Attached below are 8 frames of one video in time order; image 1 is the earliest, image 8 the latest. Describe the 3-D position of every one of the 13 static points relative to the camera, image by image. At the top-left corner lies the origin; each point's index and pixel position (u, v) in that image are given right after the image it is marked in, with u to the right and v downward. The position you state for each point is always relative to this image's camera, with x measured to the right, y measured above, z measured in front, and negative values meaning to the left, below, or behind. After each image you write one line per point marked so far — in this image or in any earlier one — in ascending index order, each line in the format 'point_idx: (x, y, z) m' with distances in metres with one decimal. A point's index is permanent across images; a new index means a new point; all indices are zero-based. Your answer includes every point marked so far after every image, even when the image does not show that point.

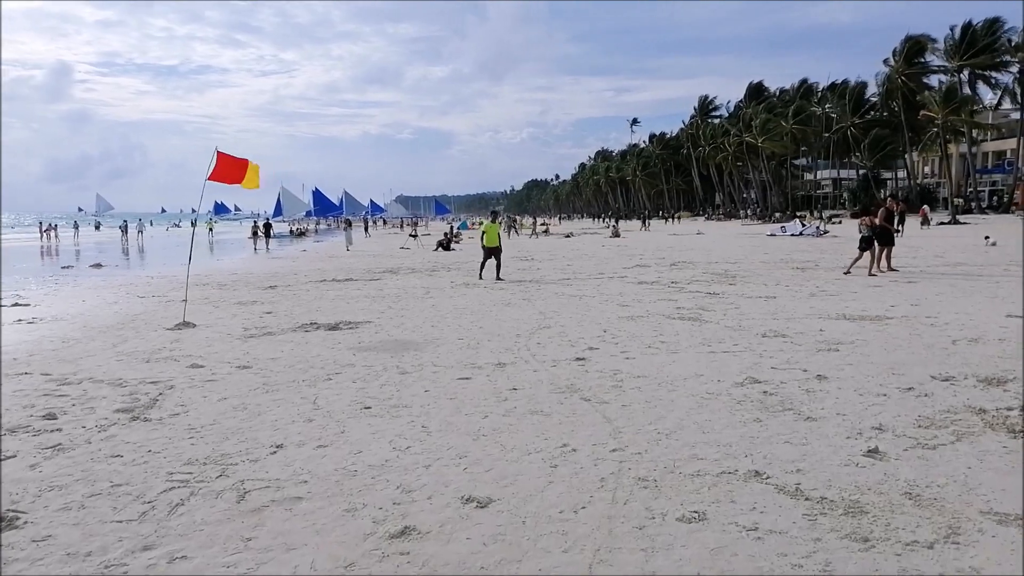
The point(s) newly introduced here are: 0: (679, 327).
0: (+2.0, -0.5, +9.4) m
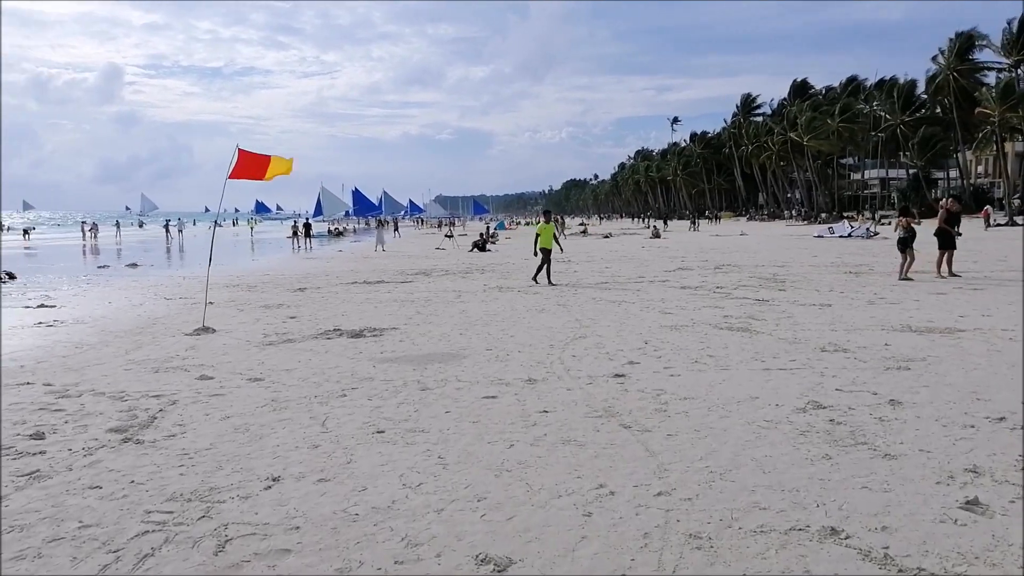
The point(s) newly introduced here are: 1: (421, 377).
0: (+2.3, -0.5, +8.6) m
1: (-0.8, -0.8, +7.0) m
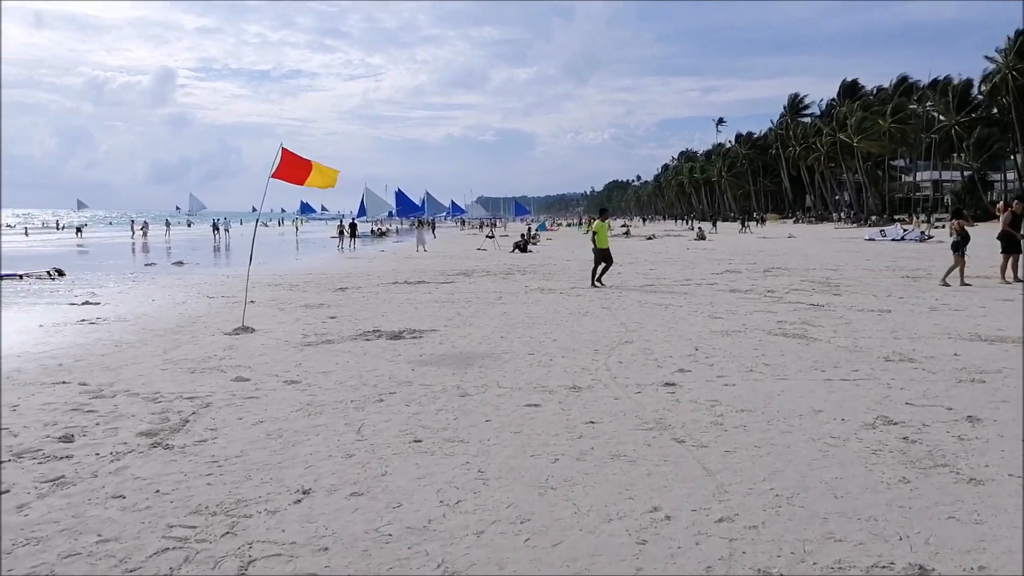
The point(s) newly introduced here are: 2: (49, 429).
0: (+2.8, -0.6, +8.2) m
1: (-0.4, -0.8, +6.7) m
2: (-3.2, -1.0, +5.5) m
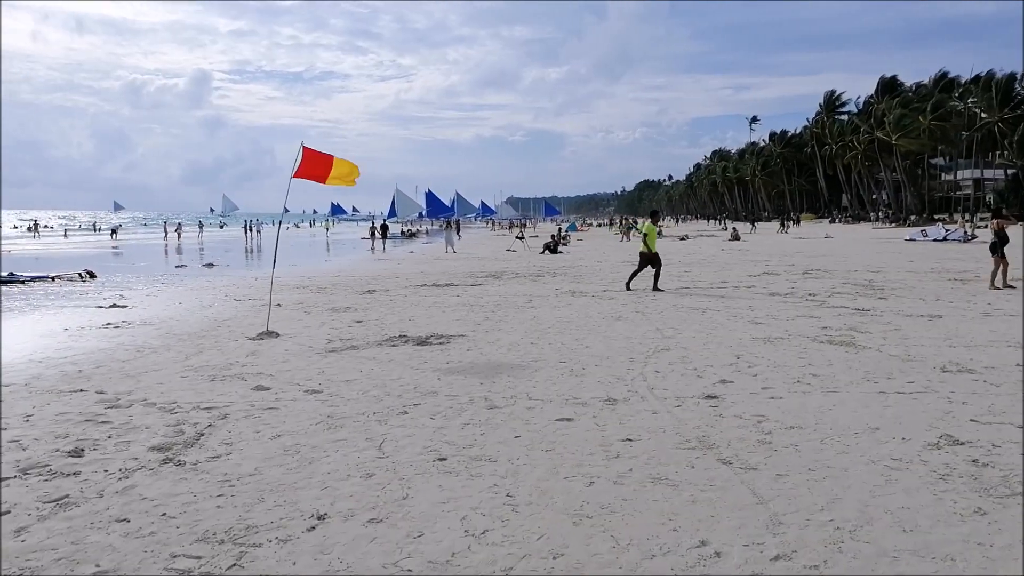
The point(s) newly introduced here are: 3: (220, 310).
0: (+3.1, -0.6, +7.7) m
1: (-0.2, -0.8, +6.4) m
2: (-3.0, -1.0, +5.3) m
3: (-4.8, -0.4, +13.2) m
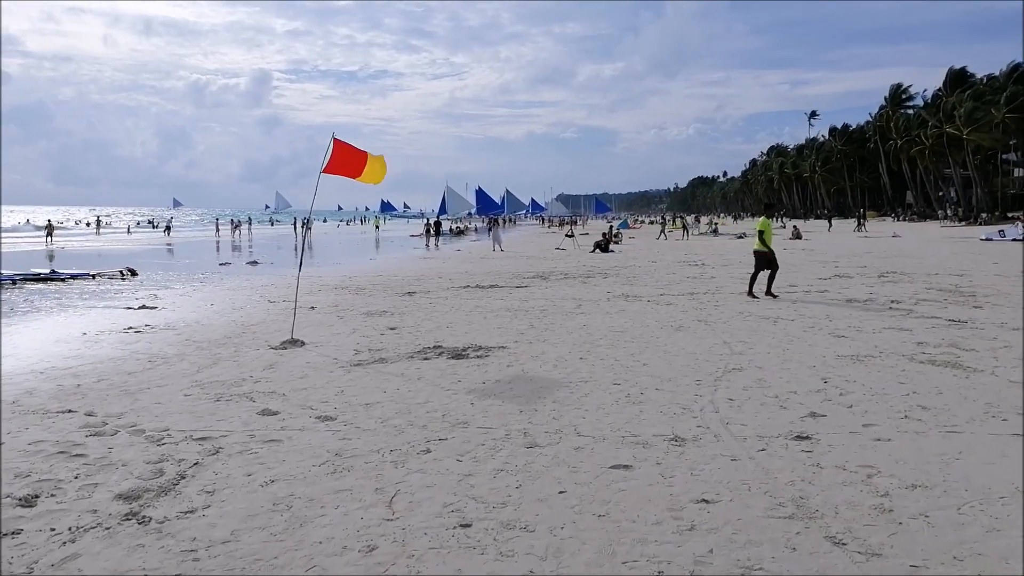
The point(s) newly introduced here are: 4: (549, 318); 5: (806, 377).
0: (+3.5, -0.7, +6.5) m
1: (+0.1, -0.9, +5.3) m
2: (-2.7, -1.1, +4.4) m
3: (-4.1, -0.4, +12.5) m
4: (+0.5, -0.4, +11.3) m
5: (+2.5, -0.7, +6.7) m
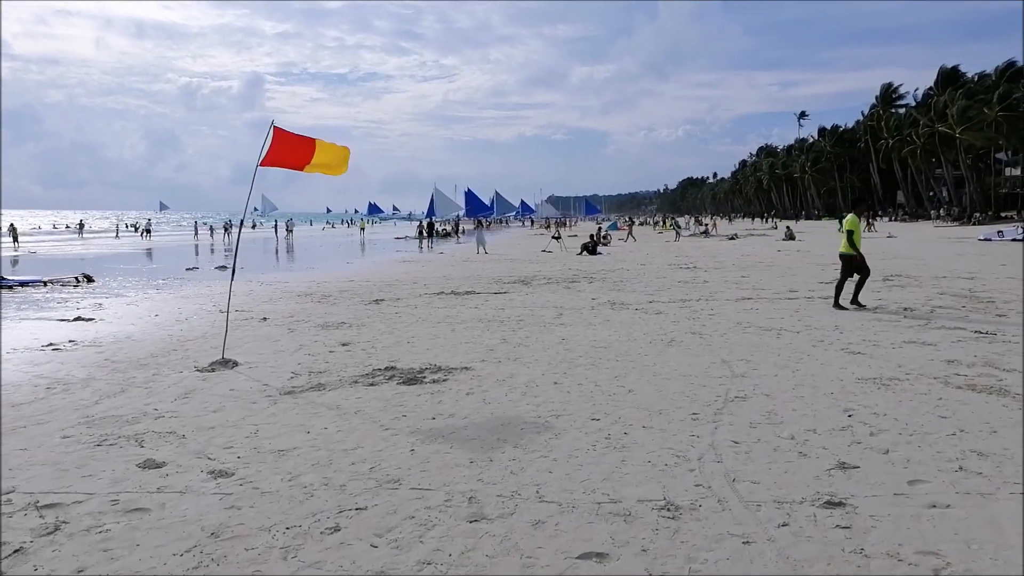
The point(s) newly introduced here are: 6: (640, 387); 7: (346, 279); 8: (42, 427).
0: (+3.2, -0.8, +5.3) m
1: (-0.2, -1.0, +4.1) m
2: (-3.0, -1.2, +3.2) m
3: (-4.5, -0.5, +11.2) m
4: (+0.2, -0.5, +10.1) m
5: (+2.1, -0.8, +5.5) m
6: (+1.0, -0.8, +6.4) m
7: (-4.1, +0.2, +19.7) m
8: (-3.3, -1.0, +5.8) m
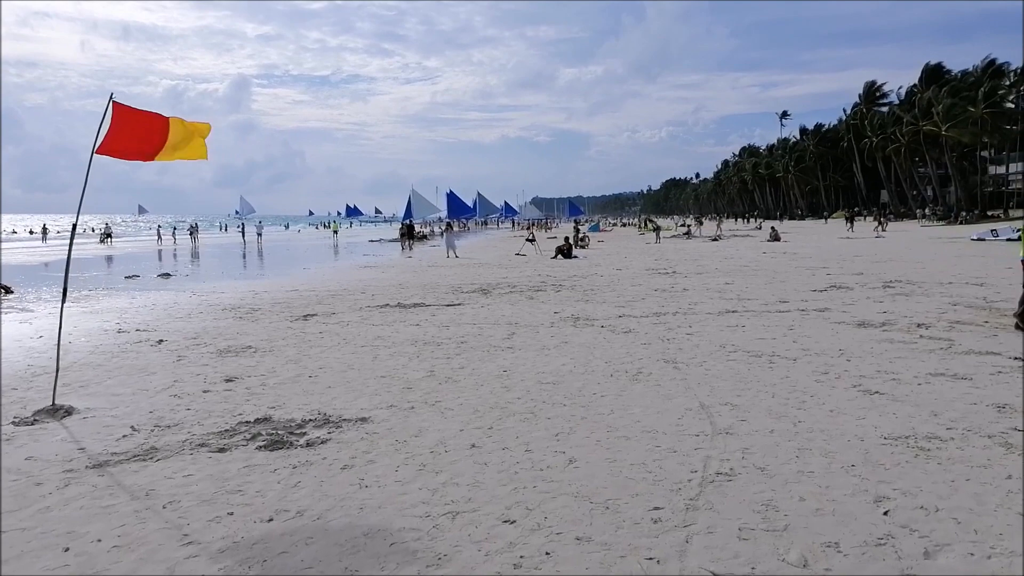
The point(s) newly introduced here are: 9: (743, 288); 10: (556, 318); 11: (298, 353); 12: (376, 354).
0: (+2.6, -1.0, +3.6) m
1: (-0.7, -1.2, +2.3) m
2: (-3.6, -1.4, +1.3) m
3: (-5.2, -0.7, +9.3) m
4: (-0.5, -0.7, +8.3) m
5: (+1.6, -1.0, +3.8) m
6: (+0.4, -0.9, +4.6) m
7: (-5.0, 0.0, +17.8) m
8: (-3.9, -1.2, +3.9) m
9: (+4.1, 0.0, +14.3) m
10: (+0.6, -0.4, +11.1) m
11: (-2.3, -0.7, +8.7) m
12: (-1.4, -0.7, +8.6) m
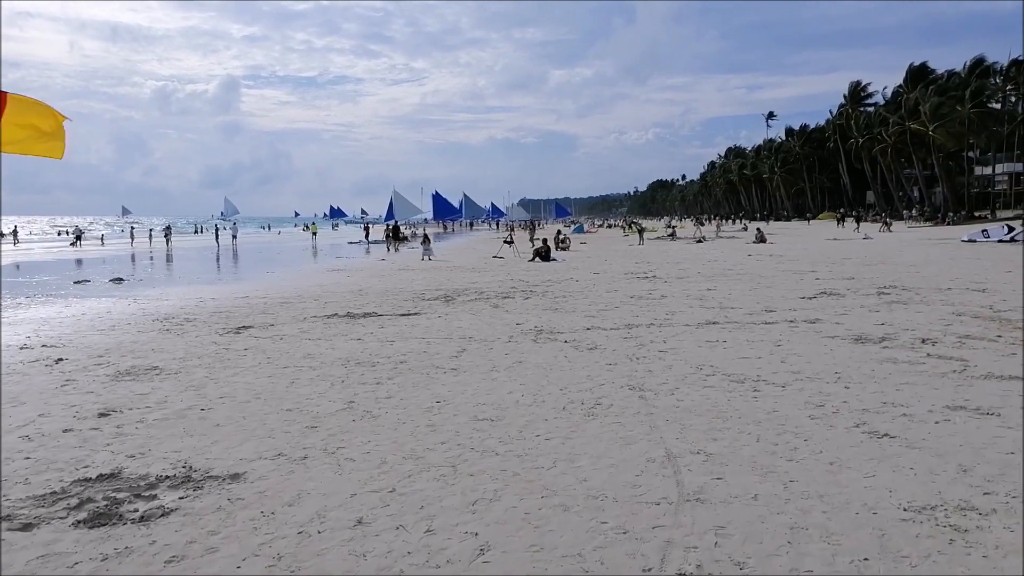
0: (+2.1, -1.1, +2.4) m
1: (-1.1, -1.3, +1.1) m
2: (-4.0, -1.5, 0.0) m
3: (-5.7, -0.9, +8.0) m
4: (-1.0, -0.8, +7.0) m
5: (+1.1, -1.1, +2.6) m
6: (0.0, -1.0, +3.4) m
7: (-5.6, -0.1, +16.5) m
8: (-4.4, -1.3, +2.6) m
9: (+3.5, -0.1, +13.2) m
10: (+0.1, -0.5, +9.9) m
11: (-2.9, -0.8, +7.5) m
12: (-1.9, -0.8, +7.3) m
